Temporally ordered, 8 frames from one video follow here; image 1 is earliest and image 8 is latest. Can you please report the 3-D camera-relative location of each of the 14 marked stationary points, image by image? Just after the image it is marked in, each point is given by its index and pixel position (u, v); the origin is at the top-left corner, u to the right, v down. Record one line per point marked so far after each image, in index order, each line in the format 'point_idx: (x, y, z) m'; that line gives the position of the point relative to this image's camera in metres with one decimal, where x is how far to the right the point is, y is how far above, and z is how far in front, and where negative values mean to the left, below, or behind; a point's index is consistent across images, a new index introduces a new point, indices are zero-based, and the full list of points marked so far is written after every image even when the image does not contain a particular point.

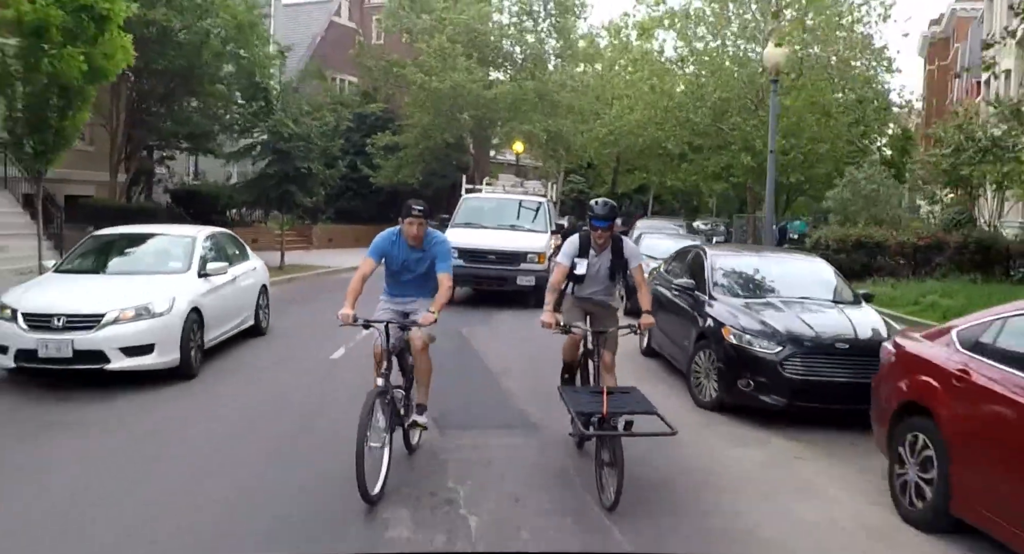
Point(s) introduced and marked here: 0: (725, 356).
0: (+1.9, -0.7, +7.0) m
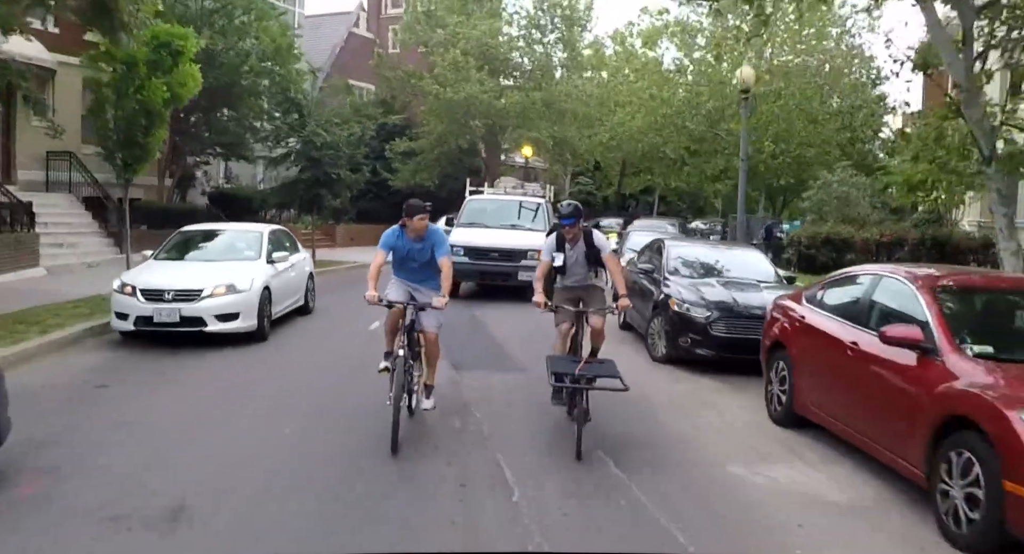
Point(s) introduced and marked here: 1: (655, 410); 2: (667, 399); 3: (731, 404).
0: (+1.9, -0.5, +9.3) m
1: (+1.4, -1.3, +7.6) m
2: (+1.7, -1.3, +8.2) m
3: (+2.2, -1.3, +7.9) m
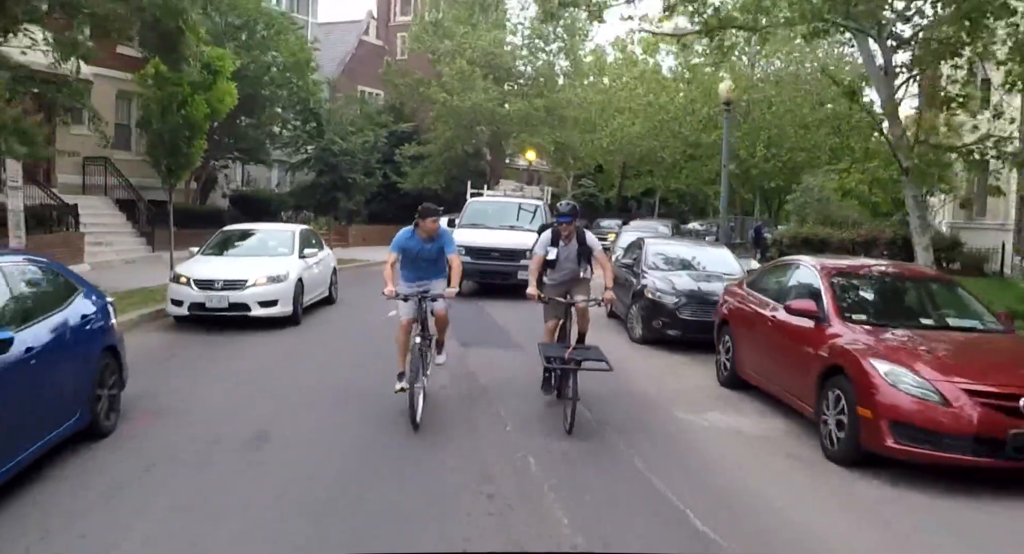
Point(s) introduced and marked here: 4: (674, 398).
0: (+1.9, -0.4, +10.9) m
1: (+1.4, -1.2, +9.2) m
2: (+1.6, -1.2, +9.8) m
3: (+2.2, -1.2, +9.5) m
4: (+1.7, -1.3, +8.2) m
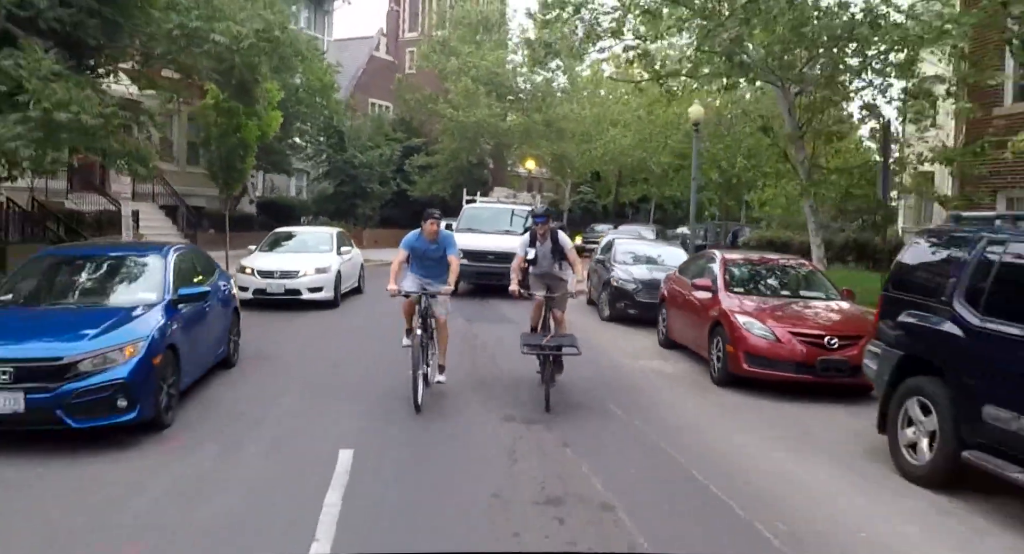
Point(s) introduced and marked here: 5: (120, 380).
0: (+1.8, -0.3, +14.0) m
1: (+1.3, -1.0, +12.3) m
2: (+1.5, -1.0, +12.9) m
3: (+2.1, -1.0, +12.6) m
4: (+1.6, -1.1, +11.3) m
5: (-3.0, -0.8, +6.1) m
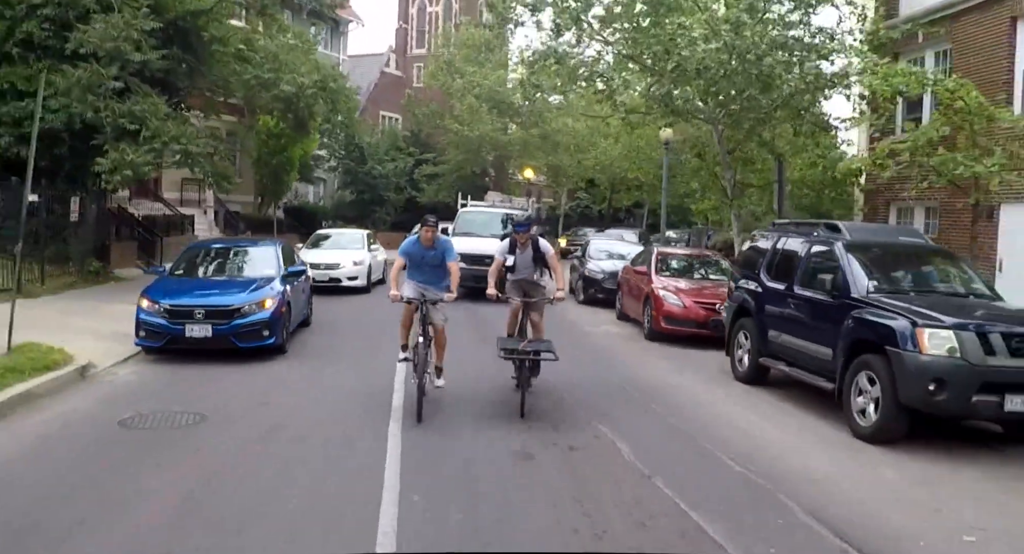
0: (+1.7, -0.1, +17.9) m
1: (+1.1, -0.8, +16.2) m
2: (+1.4, -0.8, +16.8) m
3: (+2.0, -0.8, +16.5) m
4: (+1.5, -0.9, +15.2) m
5: (-3.2, -0.5, +10.0) m
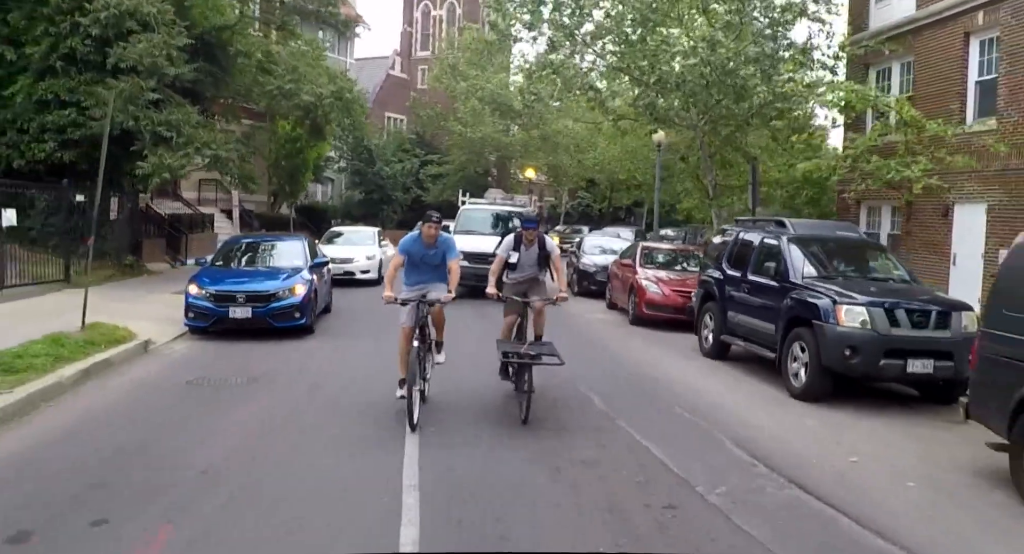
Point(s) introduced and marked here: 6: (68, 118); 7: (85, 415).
0: (+1.7, +0.1, +19.5) m
1: (+1.1, -0.7, +17.8) m
2: (+1.4, -0.7, +18.4) m
3: (+2.0, -0.7, +18.1) m
4: (+1.5, -0.8, +16.8) m
5: (-3.2, -0.4, +11.6) m
6: (-10.3, +3.7, +18.0) m
7: (-4.2, -1.3, +7.7) m
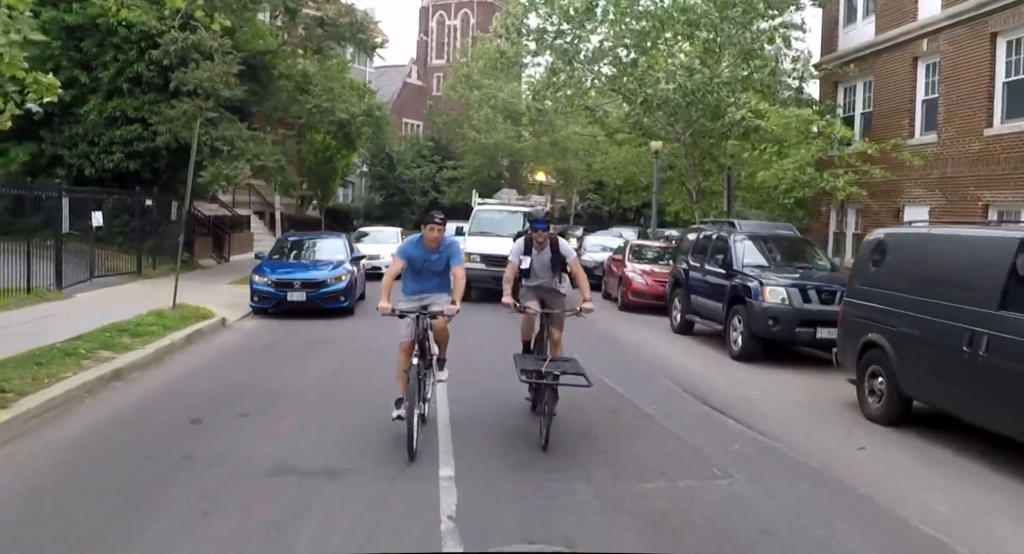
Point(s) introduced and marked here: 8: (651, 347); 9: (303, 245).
0: (+1.9, +0.3, +22.0) m
1: (+1.3, -0.5, +20.3) m
2: (+1.6, -0.5, +20.9) m
3: (+2.2, -0.5, +20.6) m
4: (+1.6, -0.6, +19.3) m
5: (-3.1, -0.2, +14.2) m
6: (-10.1, +3.9, +20.8) m
7: (-4.2, -1.2, +10.3) m
8: (+2.3, -1.1, +12.8) m
9: (-4.3, +0.7, +16.2) m
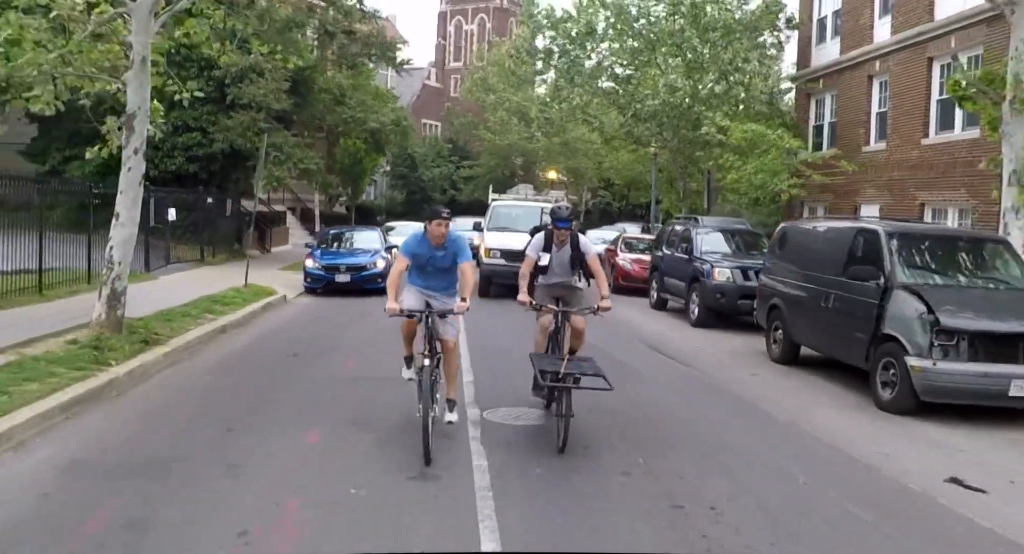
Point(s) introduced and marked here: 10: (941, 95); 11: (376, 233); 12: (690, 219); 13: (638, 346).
0: (+2.2, +0.6, +25.0) m
1: (+1.6, -0.2, +23.4) m
2: (+1.9, -0.2, +24.0) m
3: (+2.4, -0.2, +23.6) m
4: (+1.9, -0.3, +22.3) m
5: (-3.0, +0.1, +17.3) m
6: (-9.8, +4.3, +24.0) m
7: (-4.1, -0.8, +13.5) m
8: (+2.4, -0.8, +15.8) m
9: (-4.2, +1.0, +19.4) m
10: (+10.4, +4.4, +18.7) m
11: (-3.4, +1.1, +19.6) m
12: (+3.8, +1.3, +16.8) m
13: (+2.0, -1.1, +12.5) m
